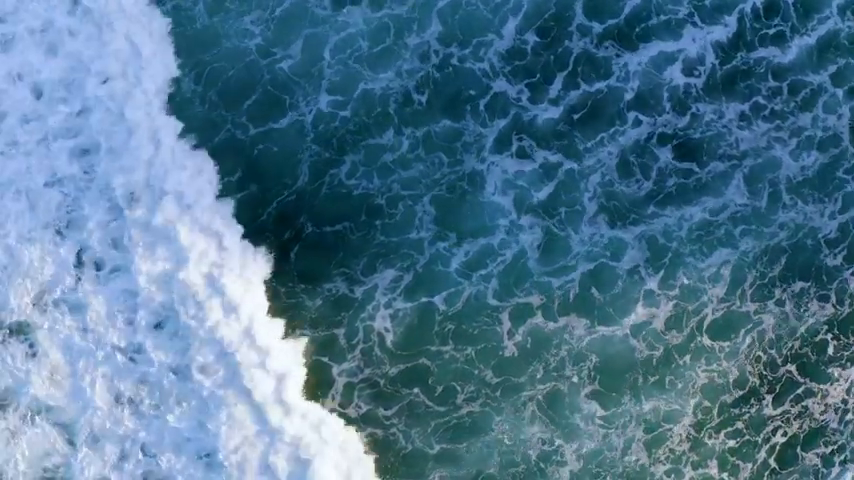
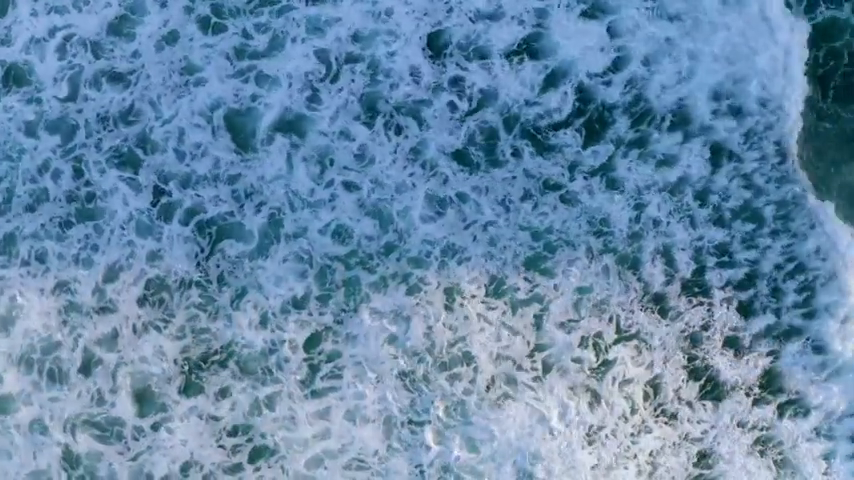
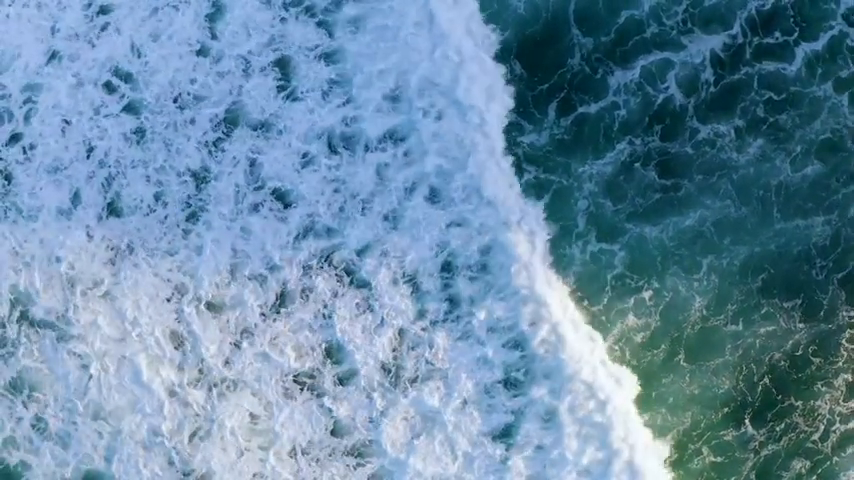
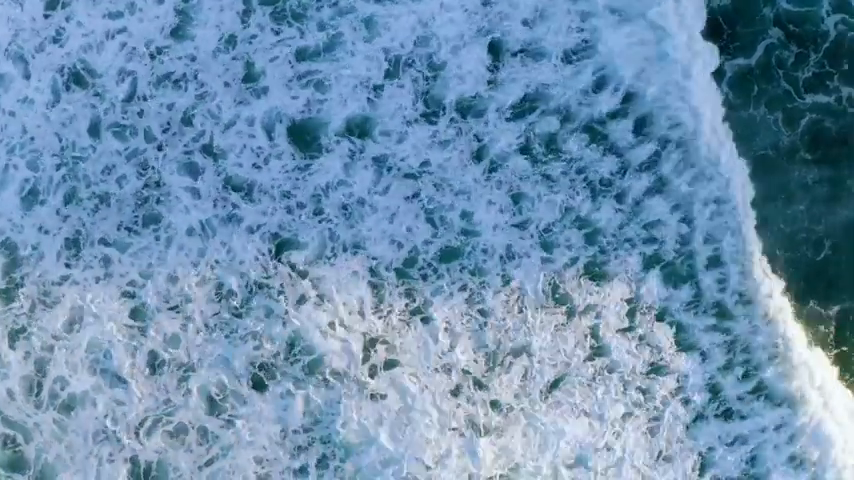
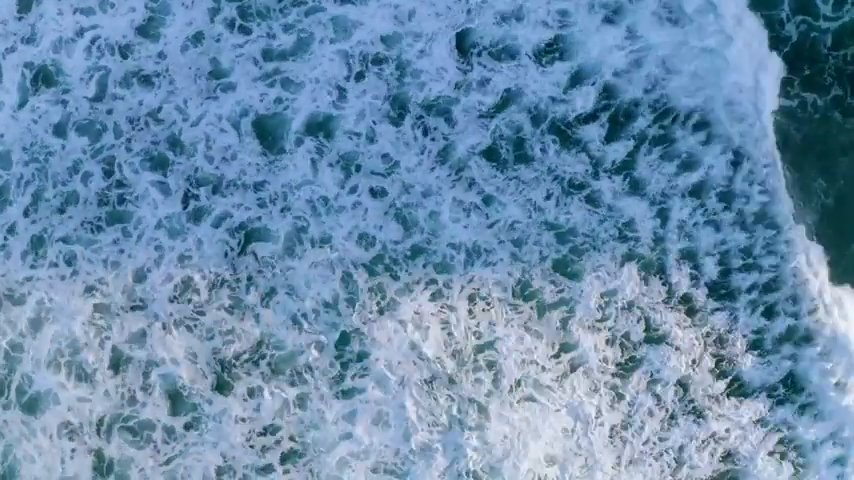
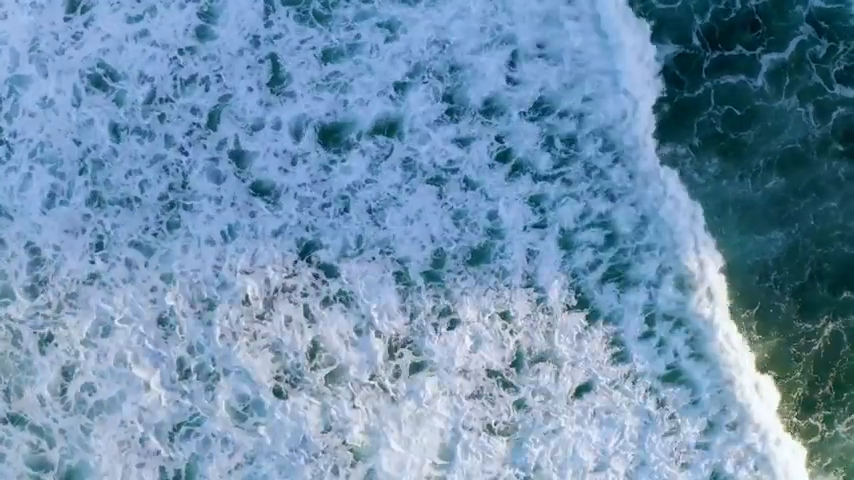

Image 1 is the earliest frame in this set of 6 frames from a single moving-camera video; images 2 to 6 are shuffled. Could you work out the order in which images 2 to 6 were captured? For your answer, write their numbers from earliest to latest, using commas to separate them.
3, 6, 4, 5, 2
